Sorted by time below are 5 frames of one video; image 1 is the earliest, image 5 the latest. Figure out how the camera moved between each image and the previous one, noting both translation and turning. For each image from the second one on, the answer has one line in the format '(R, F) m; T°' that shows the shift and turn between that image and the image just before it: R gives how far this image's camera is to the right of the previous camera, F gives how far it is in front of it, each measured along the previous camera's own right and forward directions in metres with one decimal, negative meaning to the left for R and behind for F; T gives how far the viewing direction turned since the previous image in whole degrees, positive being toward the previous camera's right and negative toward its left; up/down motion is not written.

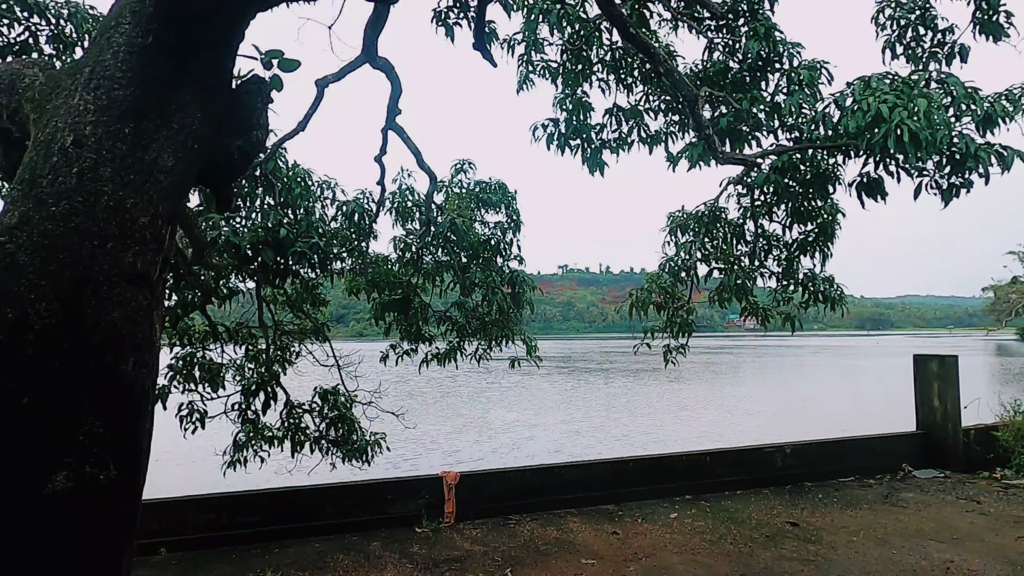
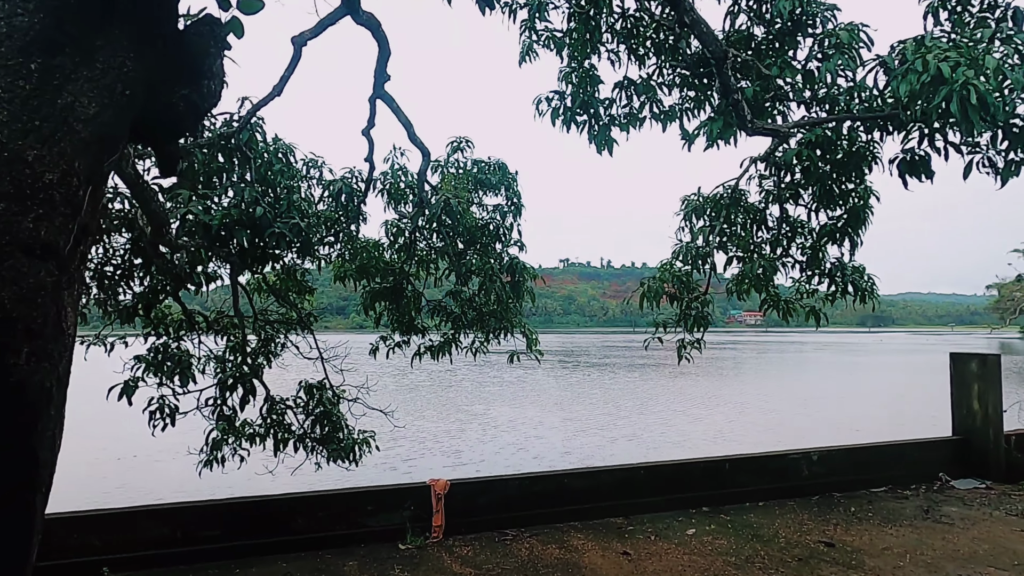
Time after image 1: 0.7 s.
(0.0, +0.3) m; 0°
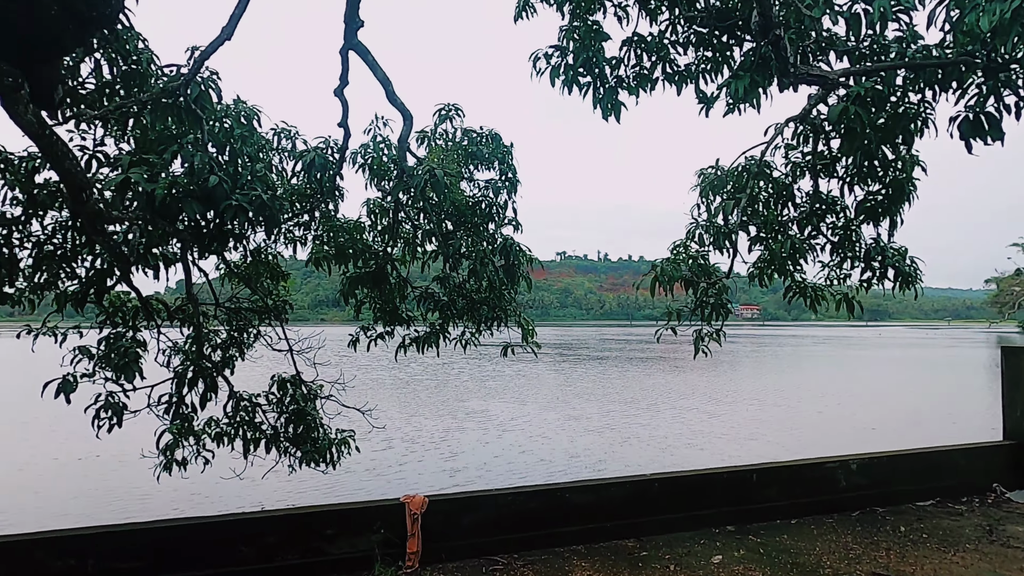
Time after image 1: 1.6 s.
(0.0, +0.4) m; 0°
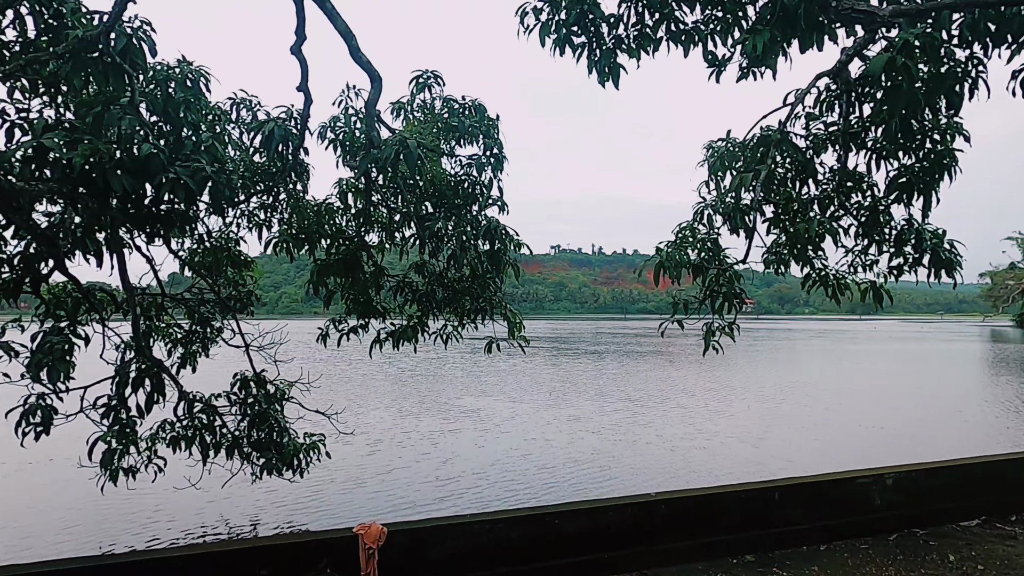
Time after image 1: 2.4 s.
(0.0, +0.3) m; +1°
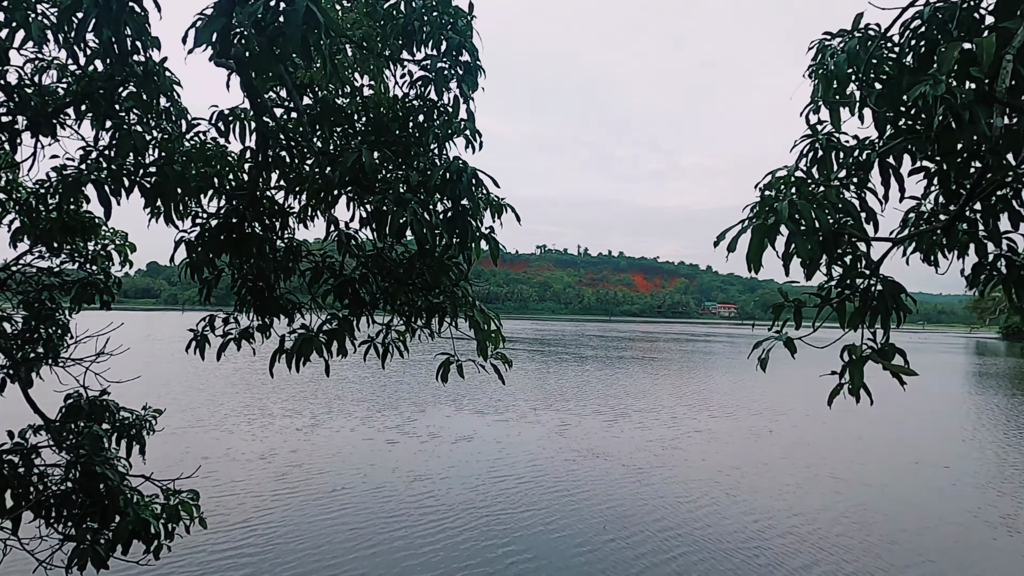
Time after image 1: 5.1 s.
(0.0, +1.1) m; +1°
